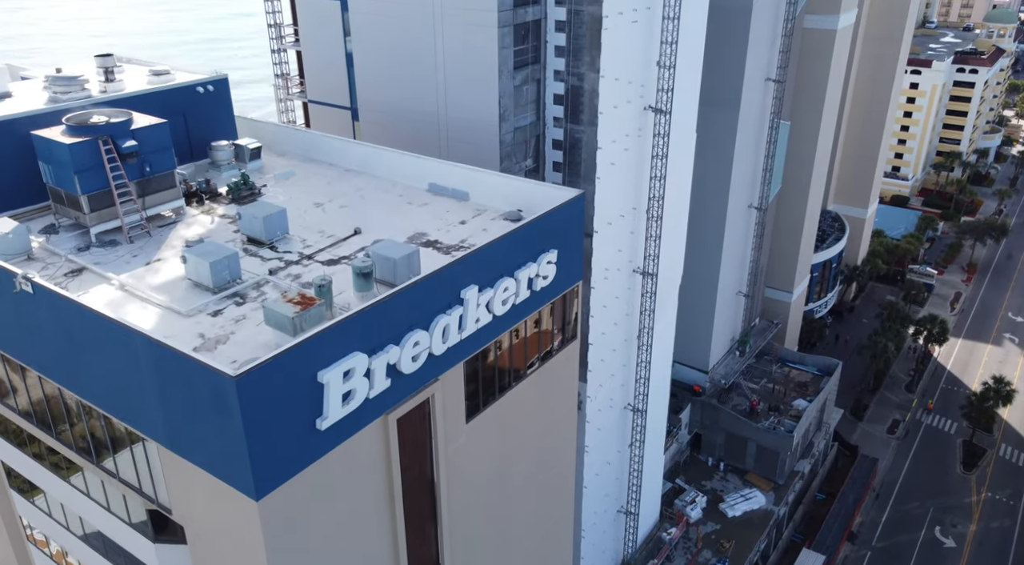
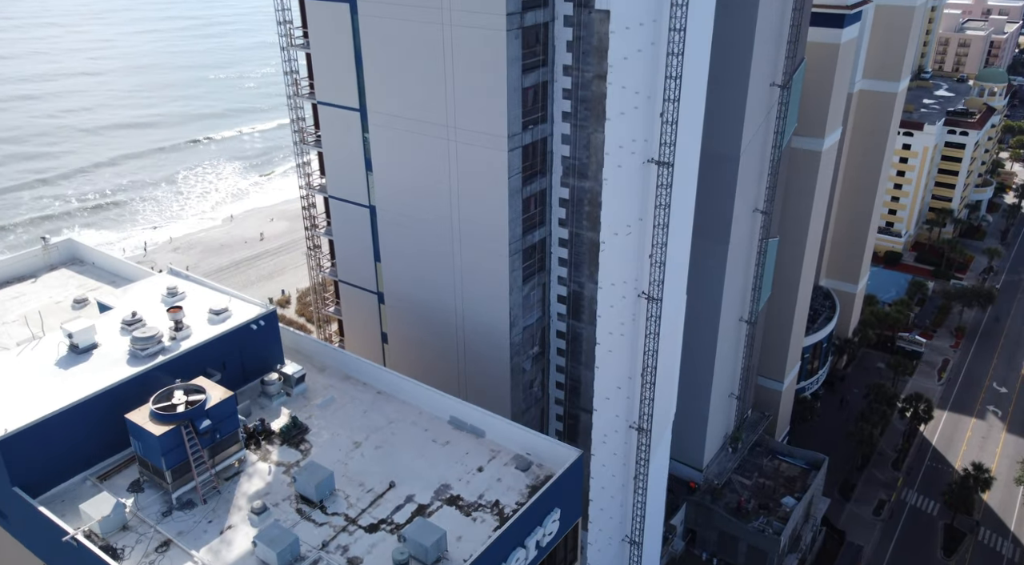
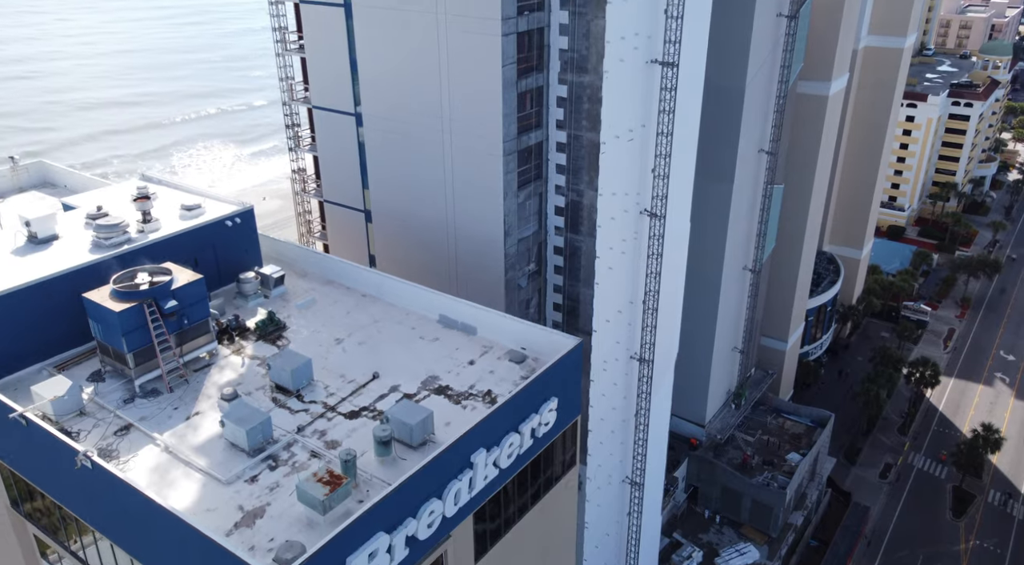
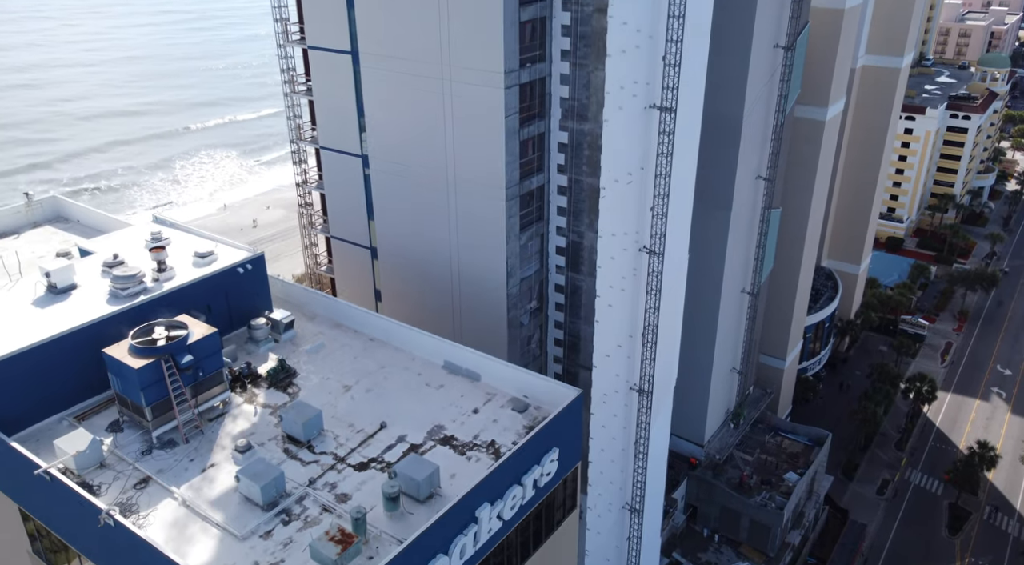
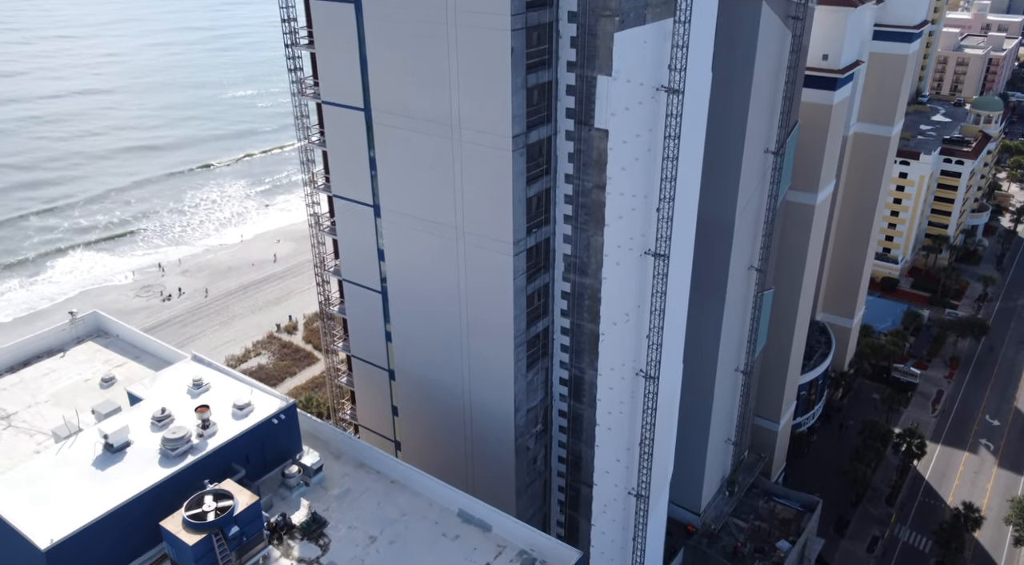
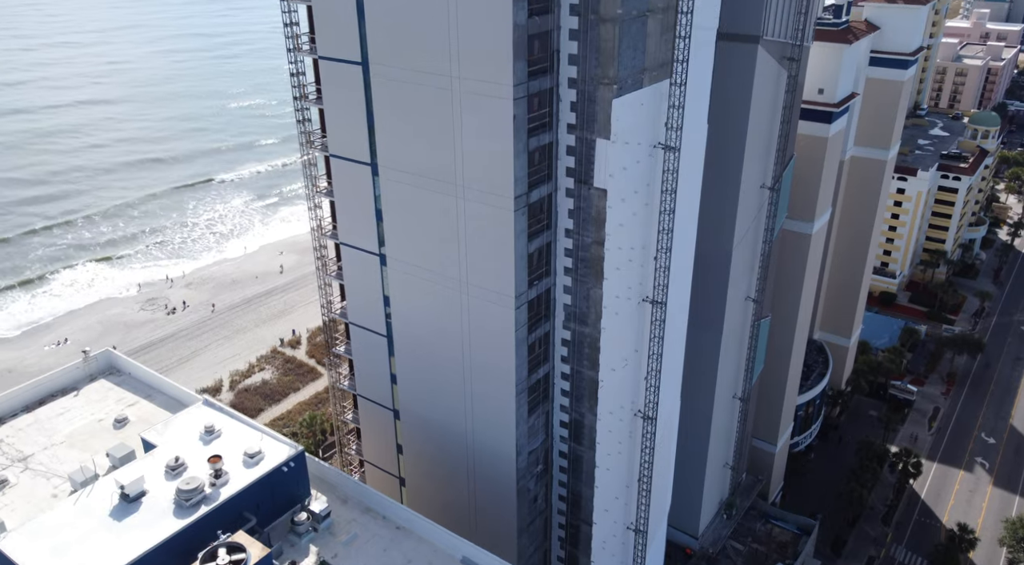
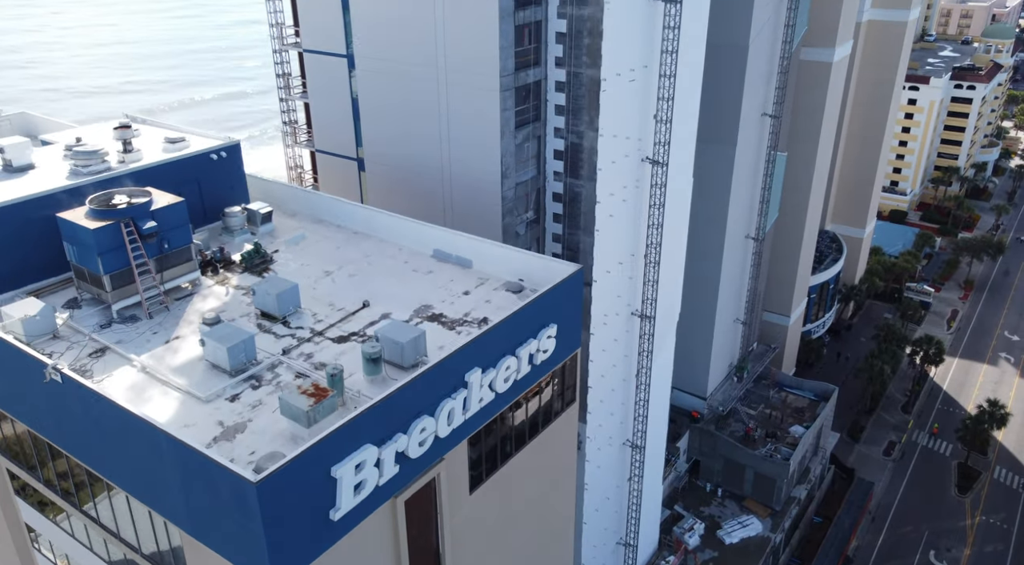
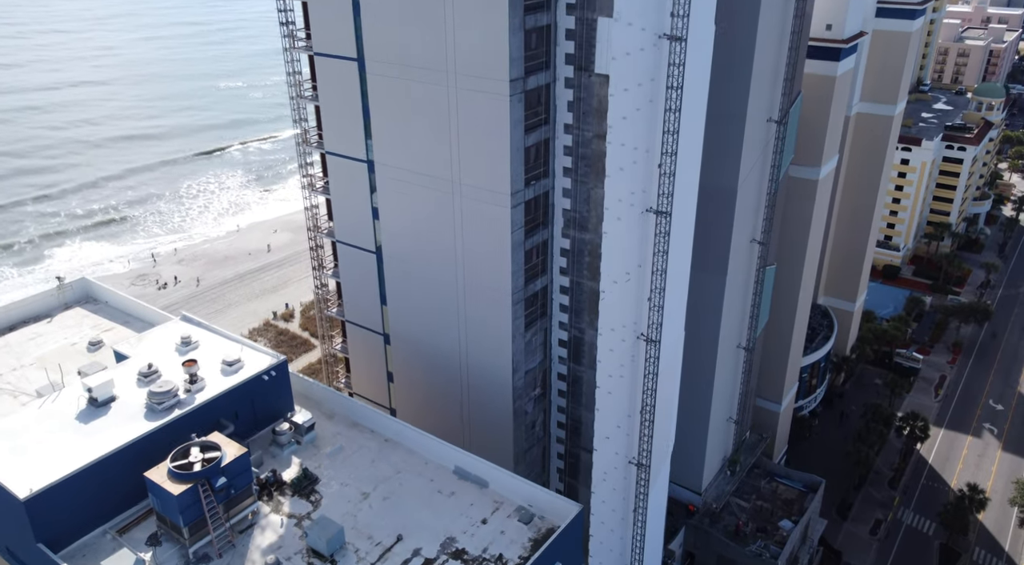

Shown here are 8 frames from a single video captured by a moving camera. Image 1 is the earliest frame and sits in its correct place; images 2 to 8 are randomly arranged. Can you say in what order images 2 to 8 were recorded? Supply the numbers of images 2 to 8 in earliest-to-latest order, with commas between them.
7, 3, 4, 2, 8, 5, 6
